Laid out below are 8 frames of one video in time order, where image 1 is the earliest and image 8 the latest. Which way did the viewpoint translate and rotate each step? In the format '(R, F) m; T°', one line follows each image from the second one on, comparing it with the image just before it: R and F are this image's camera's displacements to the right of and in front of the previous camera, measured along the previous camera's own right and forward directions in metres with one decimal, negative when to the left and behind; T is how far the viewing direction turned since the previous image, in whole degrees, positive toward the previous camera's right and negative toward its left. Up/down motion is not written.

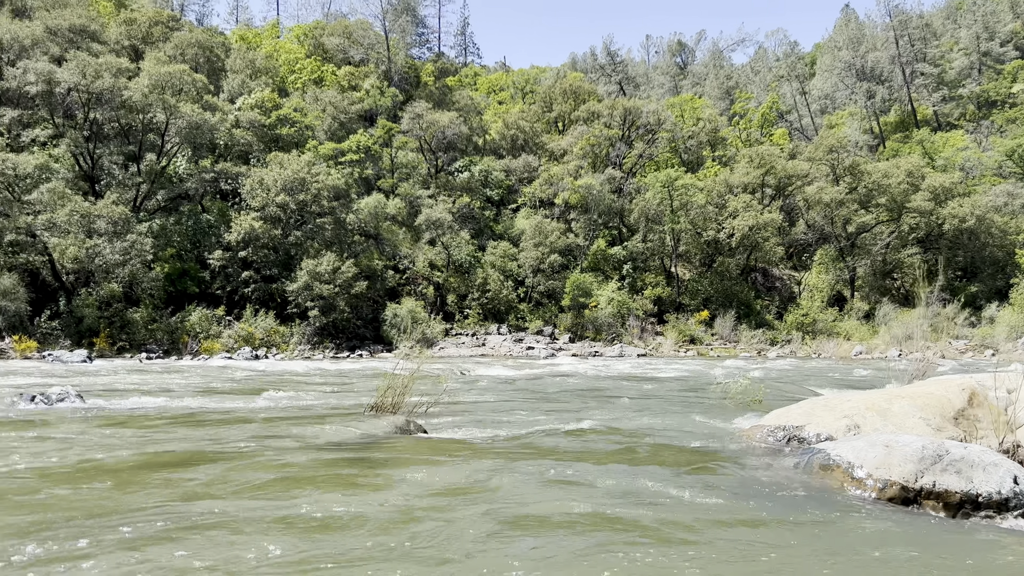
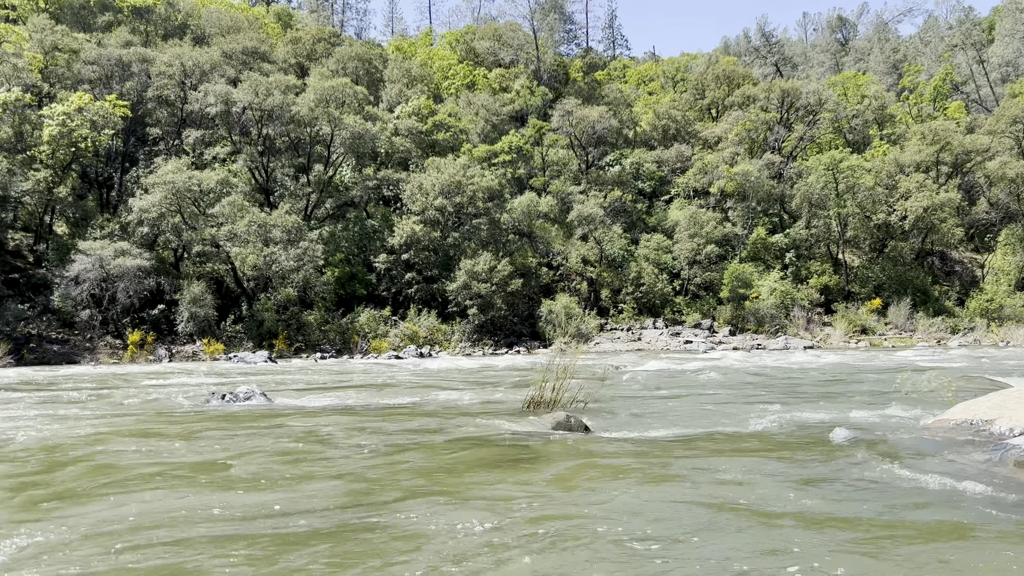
(-0.2, -0.2) m; -10°
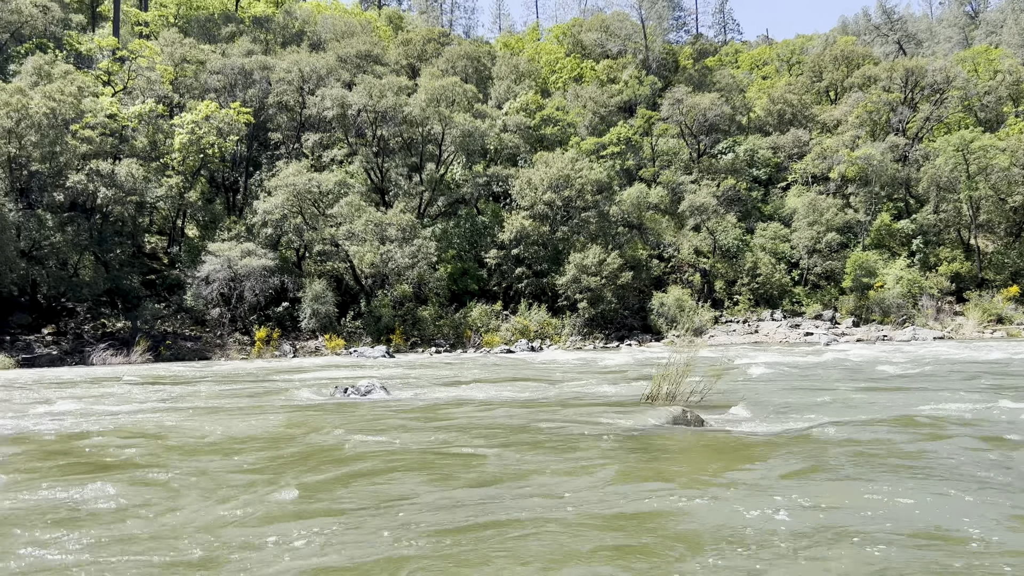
(-0.5, 0.0) m; -7°
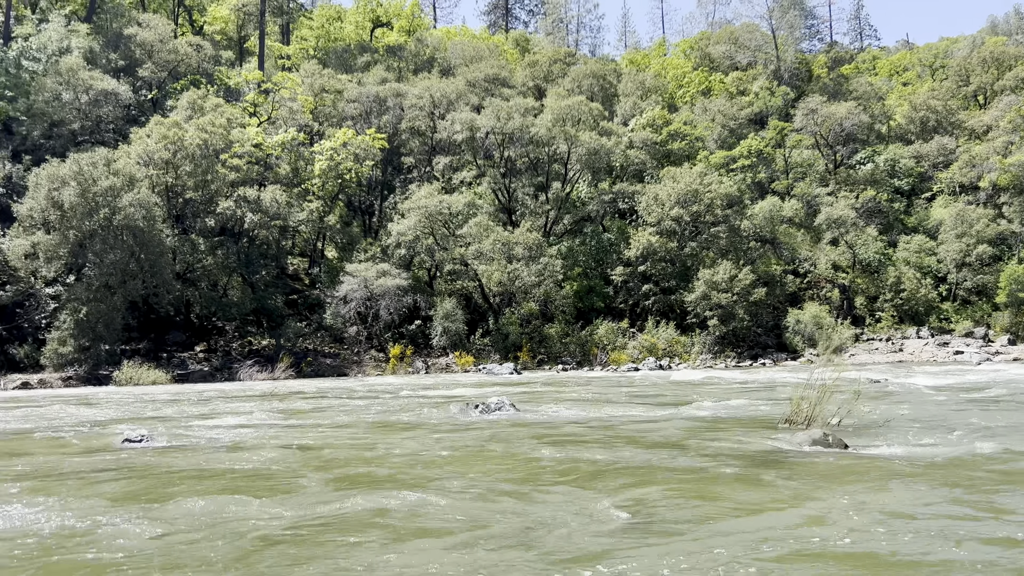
(-0.7, -0.4) m; -8°
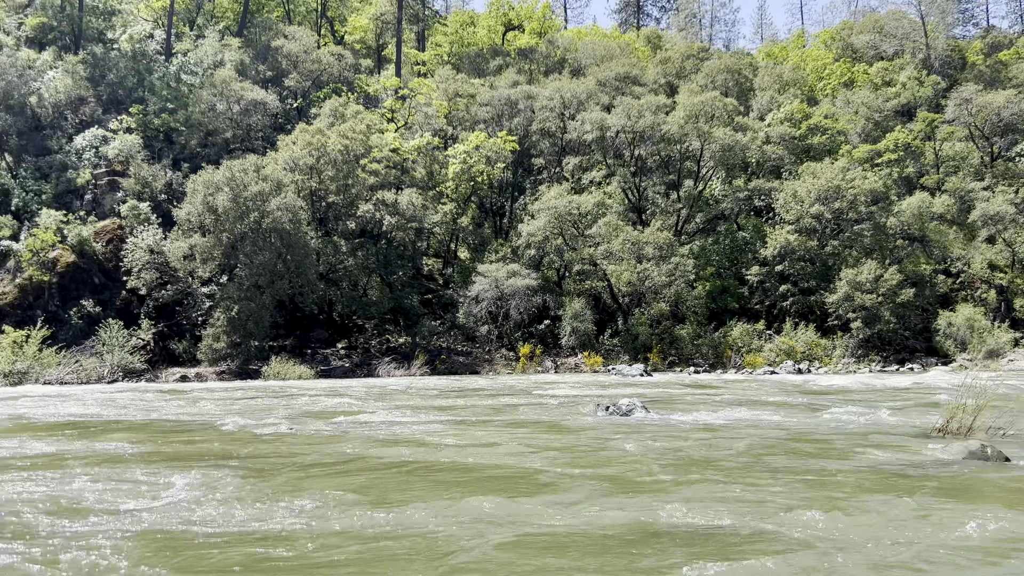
(-0.8, -0.2) m; -8°
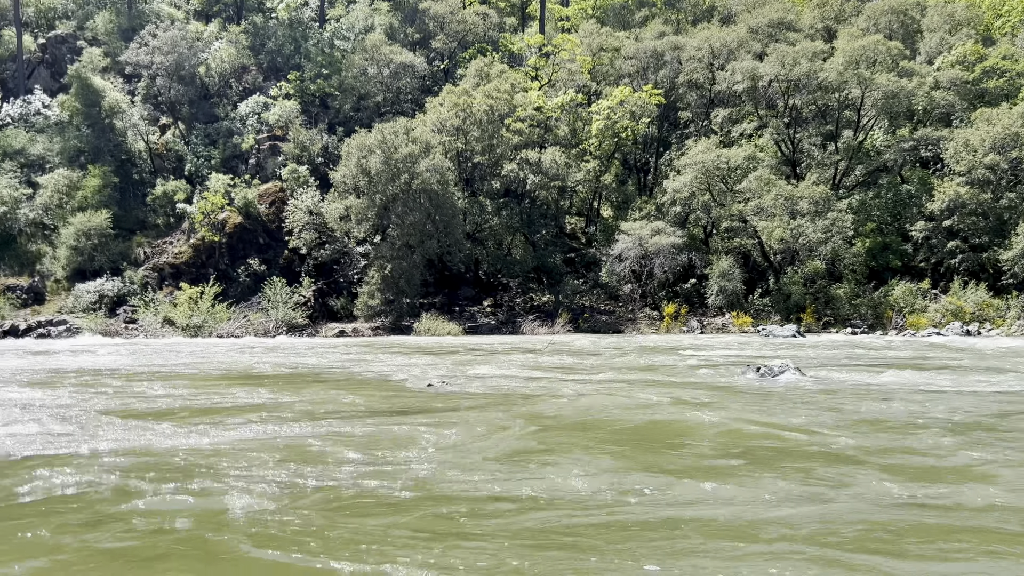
(-0.9, +0.3) m; -9°
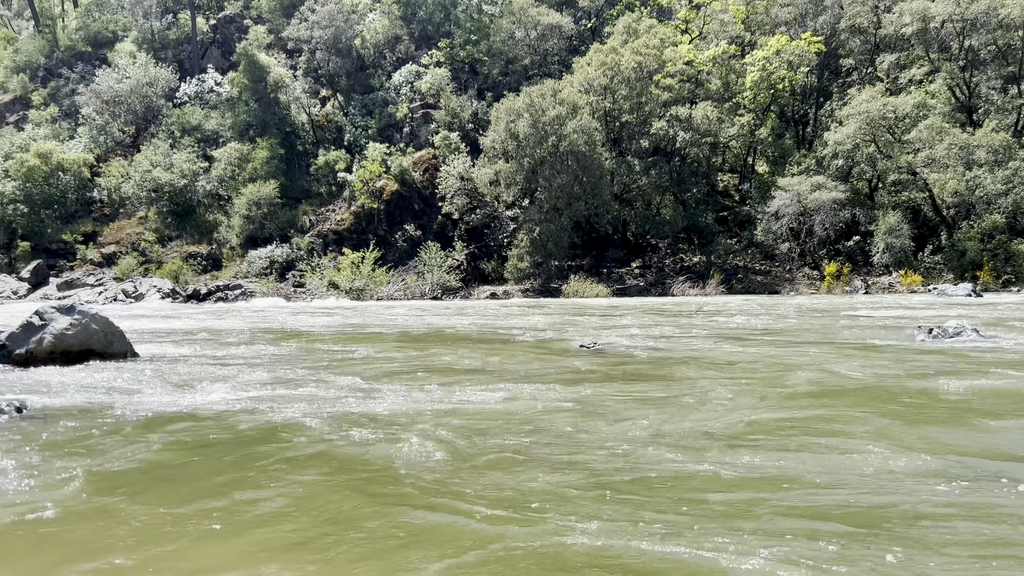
(-0.9, -0.1) m; -9°
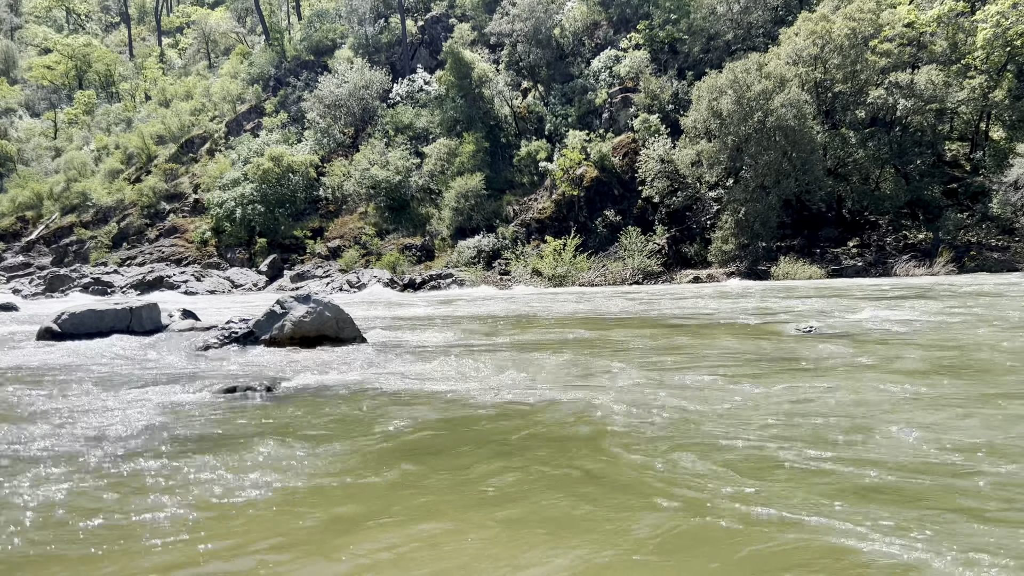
(-1.1, -0.3) m; -13°
